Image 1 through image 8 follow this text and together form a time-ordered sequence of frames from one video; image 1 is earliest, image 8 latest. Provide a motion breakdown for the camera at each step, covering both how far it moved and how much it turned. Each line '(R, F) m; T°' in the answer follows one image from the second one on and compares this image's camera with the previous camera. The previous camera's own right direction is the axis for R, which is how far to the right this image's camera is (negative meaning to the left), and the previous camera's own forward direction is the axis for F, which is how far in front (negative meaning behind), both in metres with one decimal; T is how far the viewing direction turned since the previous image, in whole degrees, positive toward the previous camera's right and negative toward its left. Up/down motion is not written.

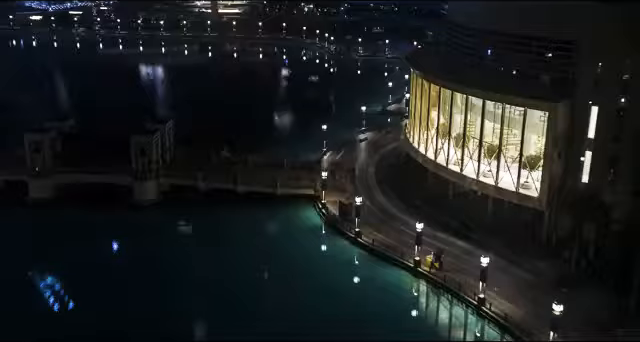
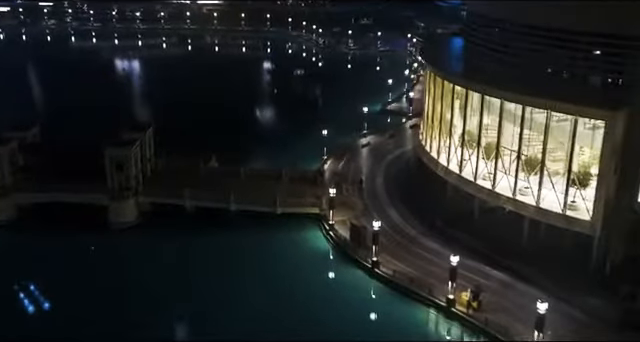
(-0.8, +3.3) m; +2°
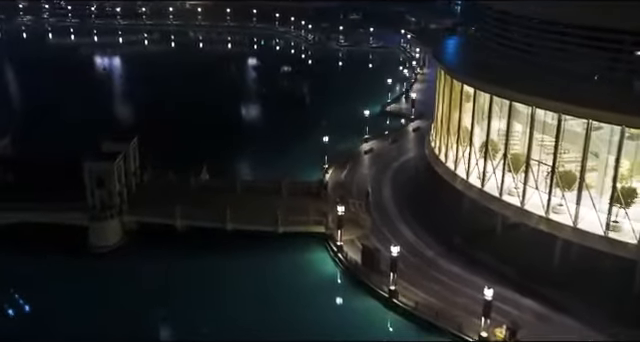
(-0.6, +2.2) m; +1°
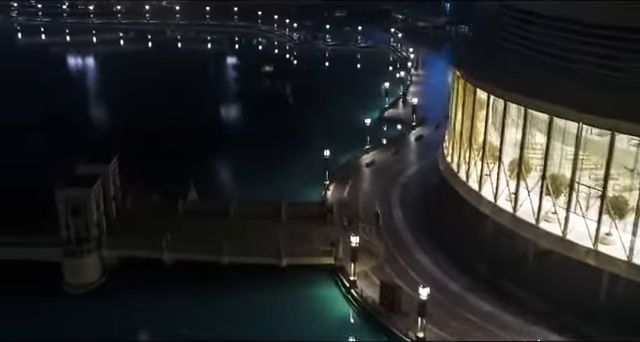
(-0.8, +2.4) m; +2°
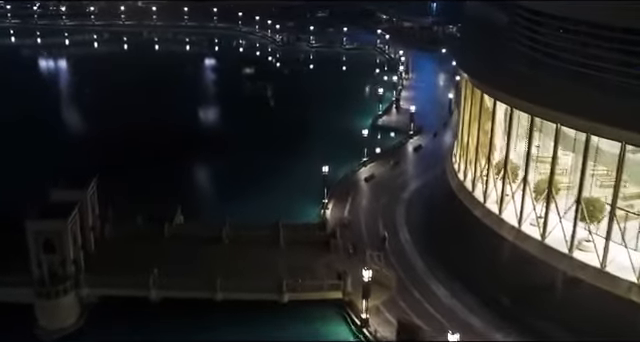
(-0.6, +1.8) m; +2°
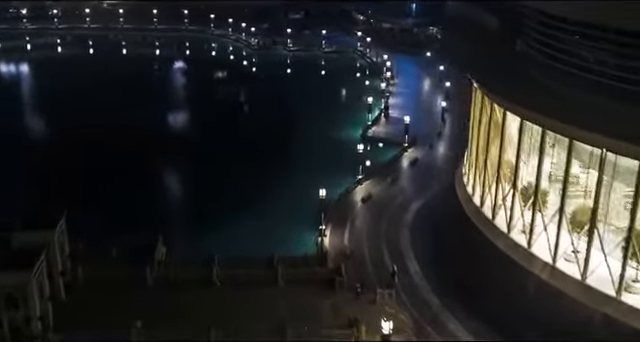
(-0.7, +2.0) m; +3°
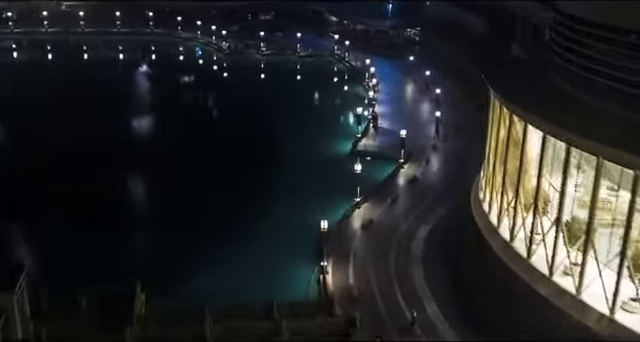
(-0.8, +2.2) m; +3°
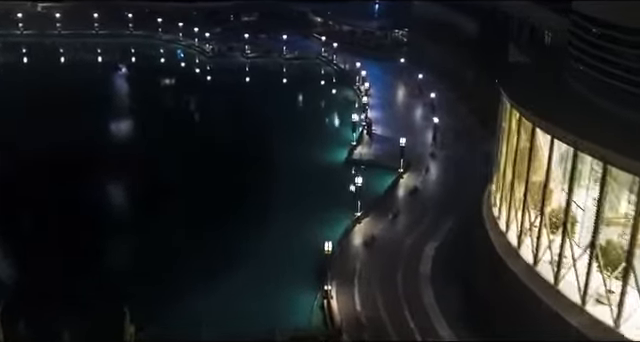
(-0.5, +1.2) m; +2°
